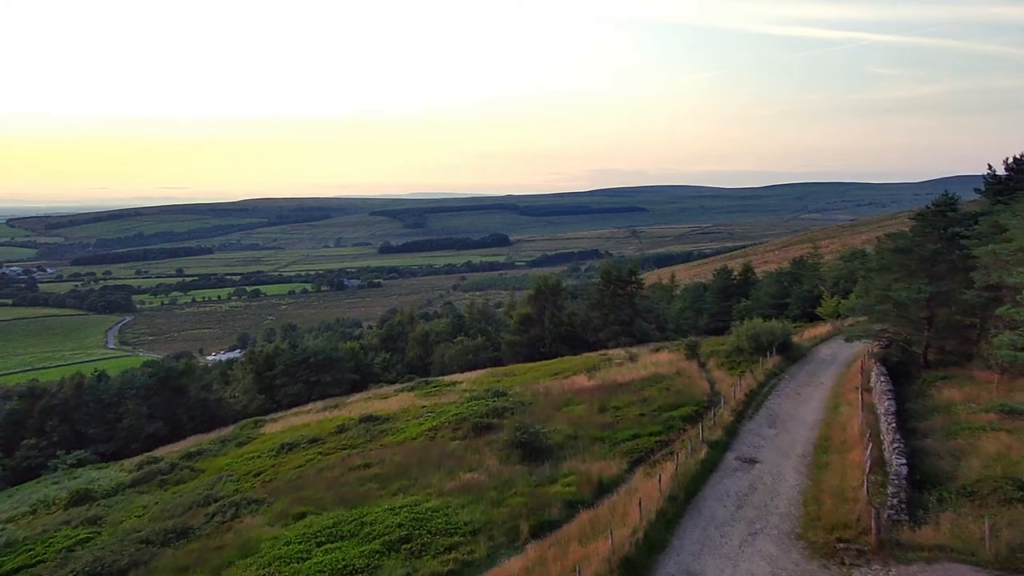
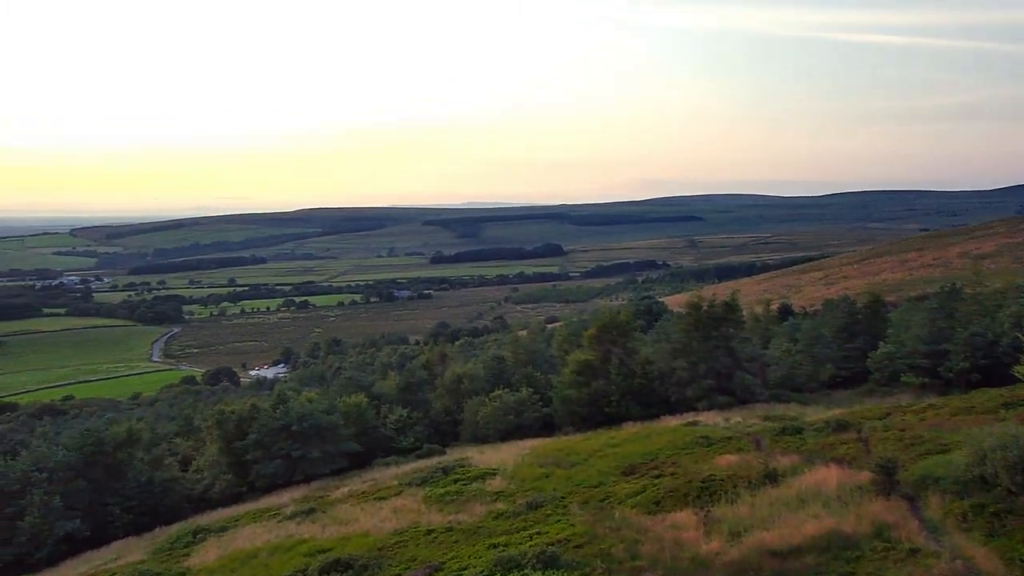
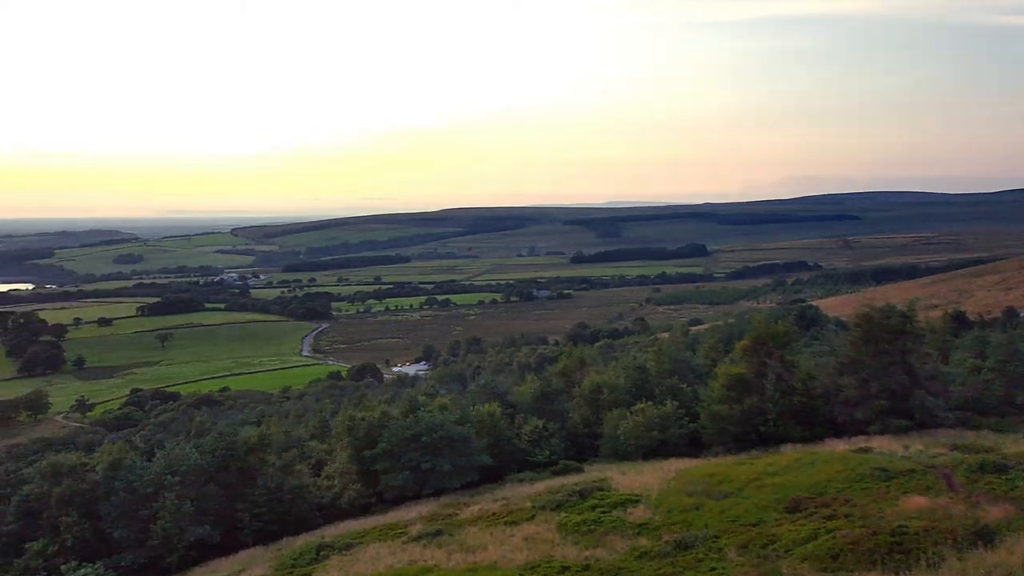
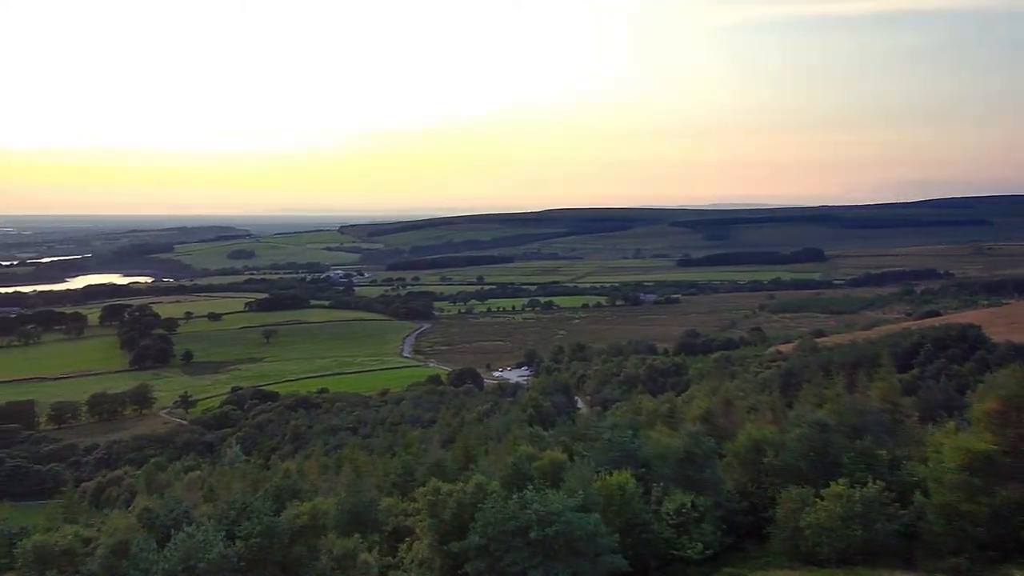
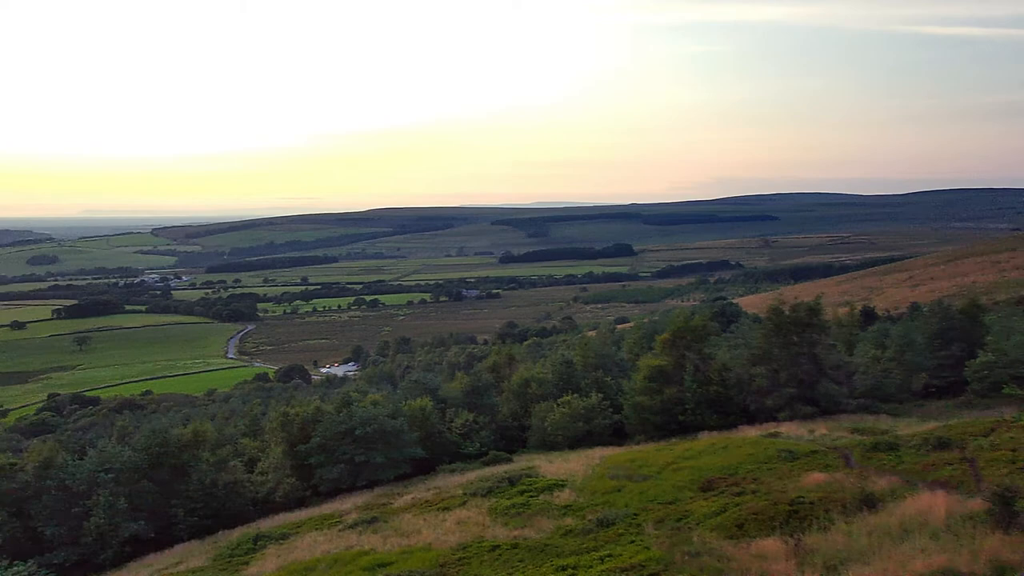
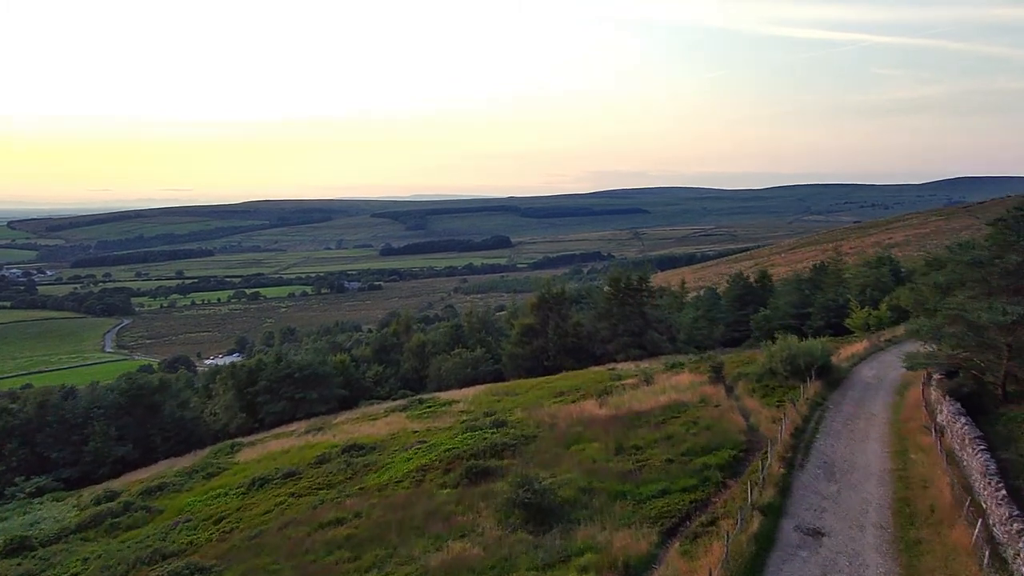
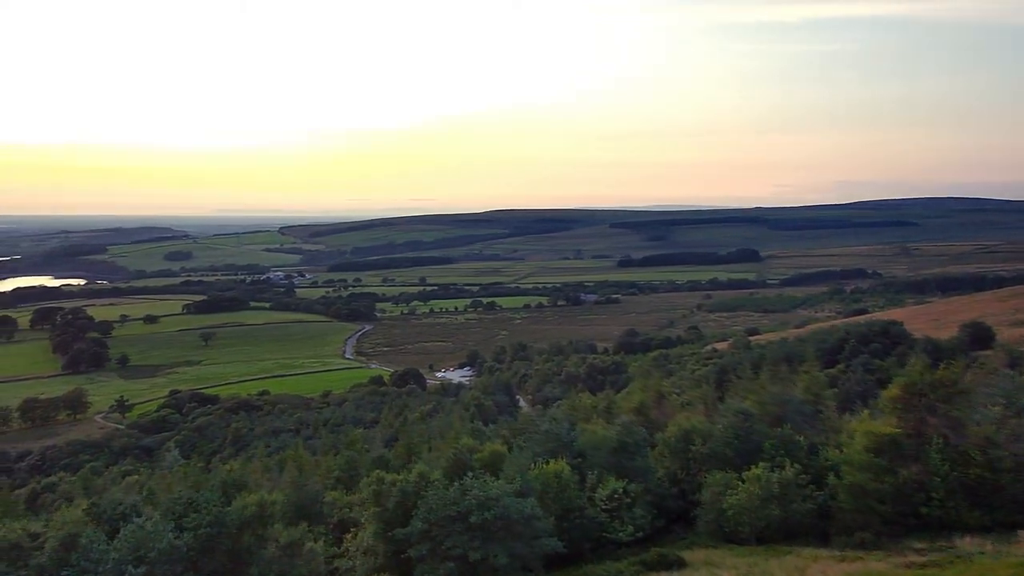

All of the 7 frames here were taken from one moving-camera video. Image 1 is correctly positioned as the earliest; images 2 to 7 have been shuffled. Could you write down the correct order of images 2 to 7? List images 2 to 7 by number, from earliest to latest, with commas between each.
6, 2, 5, 3, 7, 4
